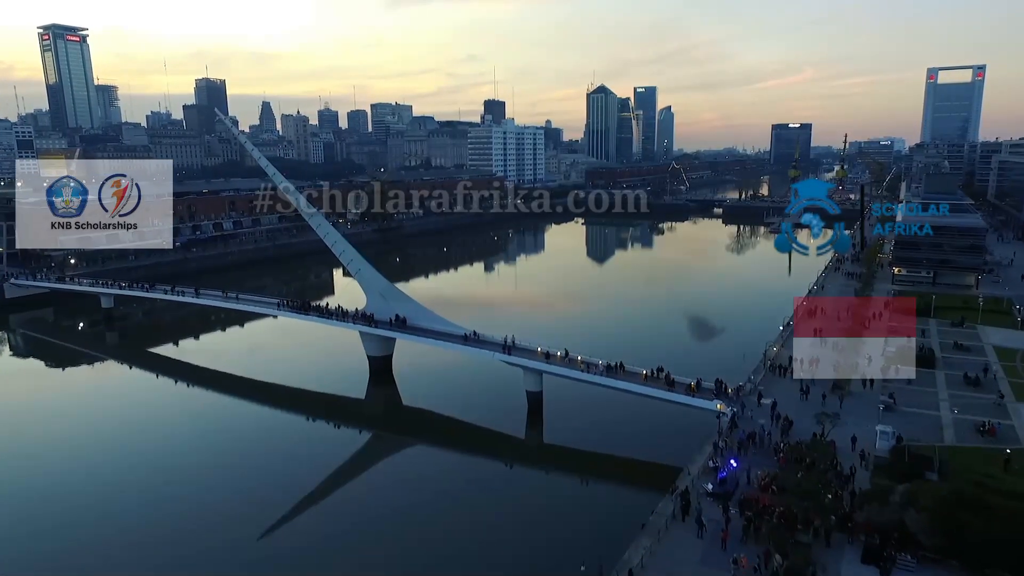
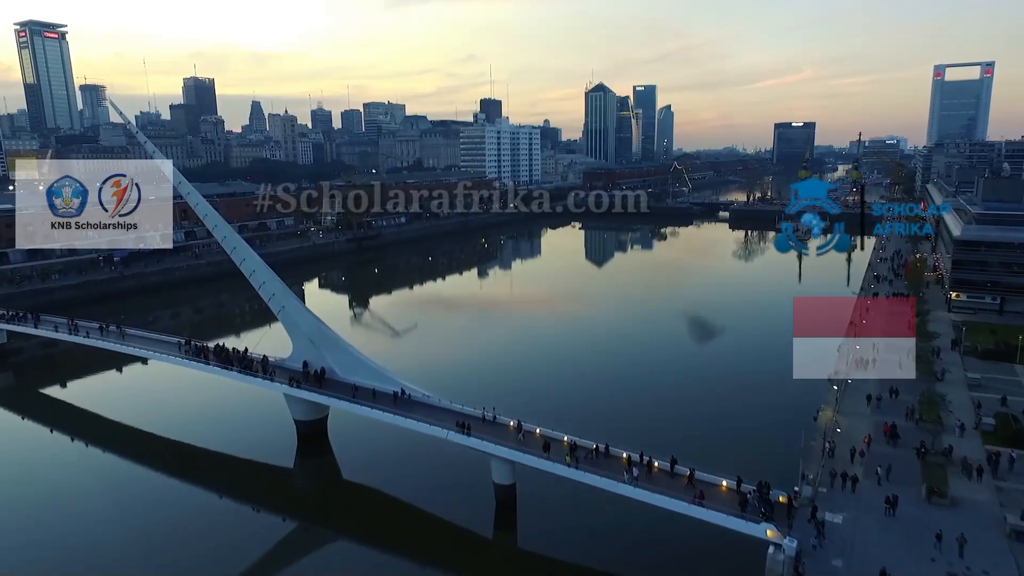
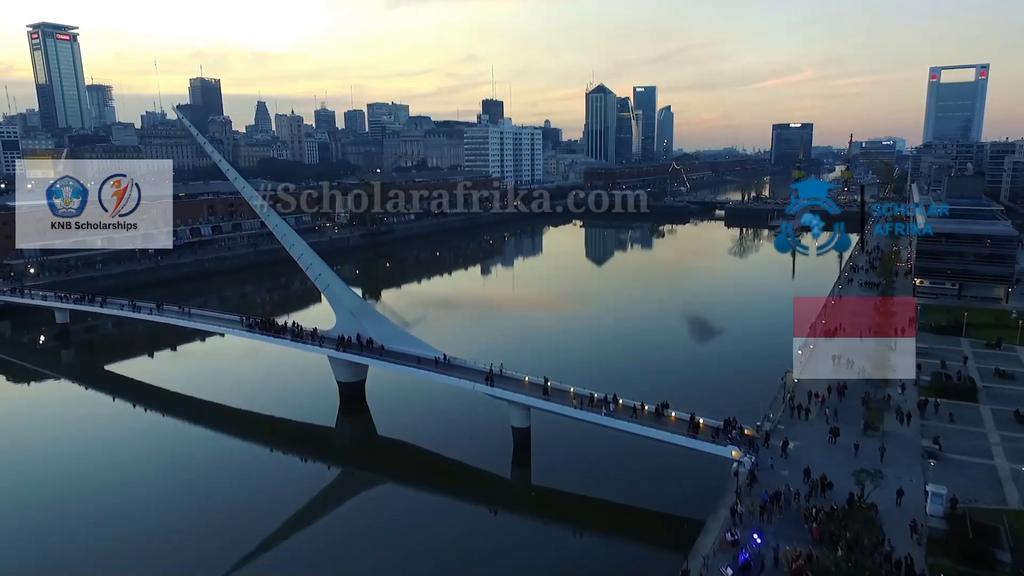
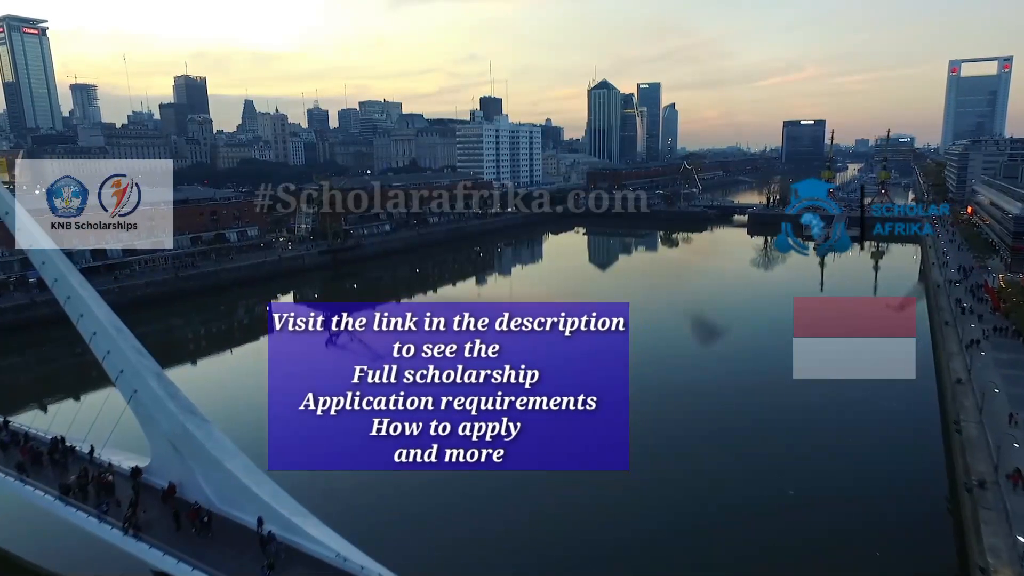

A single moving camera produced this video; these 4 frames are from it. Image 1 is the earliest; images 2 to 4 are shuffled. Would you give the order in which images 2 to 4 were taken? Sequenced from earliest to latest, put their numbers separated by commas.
3, 2, 4
